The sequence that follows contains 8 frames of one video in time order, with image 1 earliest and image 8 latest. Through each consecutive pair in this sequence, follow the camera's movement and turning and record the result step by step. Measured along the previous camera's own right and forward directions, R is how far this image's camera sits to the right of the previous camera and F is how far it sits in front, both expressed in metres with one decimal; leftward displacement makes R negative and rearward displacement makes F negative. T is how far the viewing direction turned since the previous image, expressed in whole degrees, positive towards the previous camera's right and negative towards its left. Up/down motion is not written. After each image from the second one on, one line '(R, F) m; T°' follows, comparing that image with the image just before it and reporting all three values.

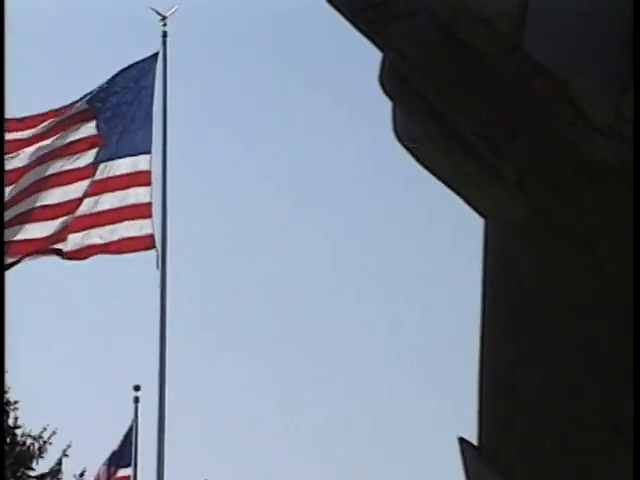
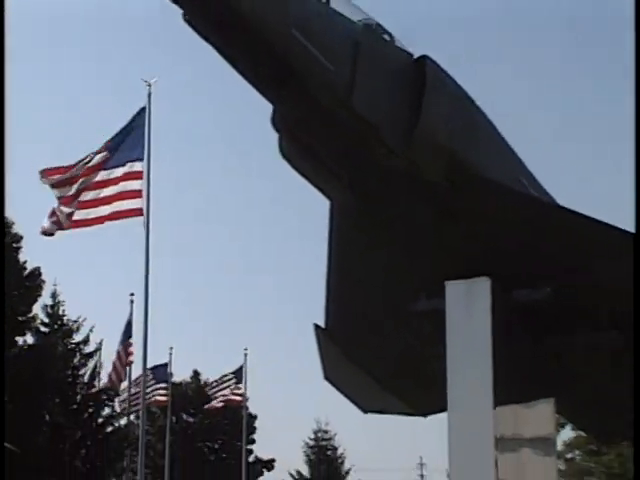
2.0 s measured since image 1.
(+0.4, -4.5) m; 0°
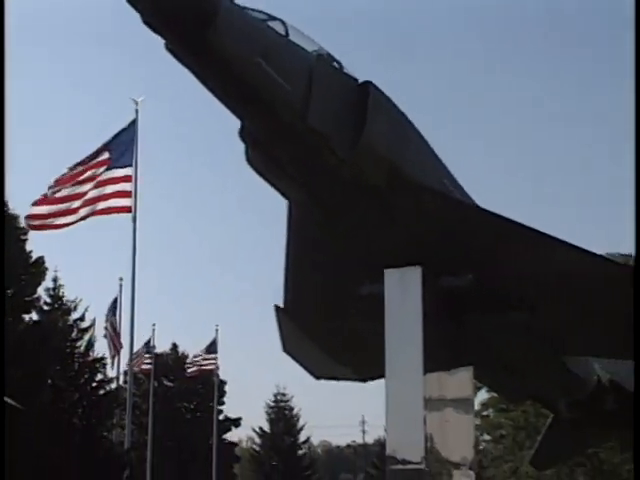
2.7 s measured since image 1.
(0.0, -2.0) m; +1°
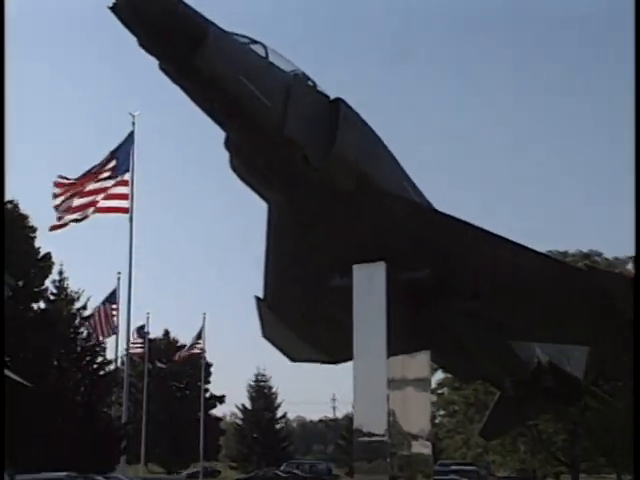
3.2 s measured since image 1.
(0.0, -1.6) m; +1°
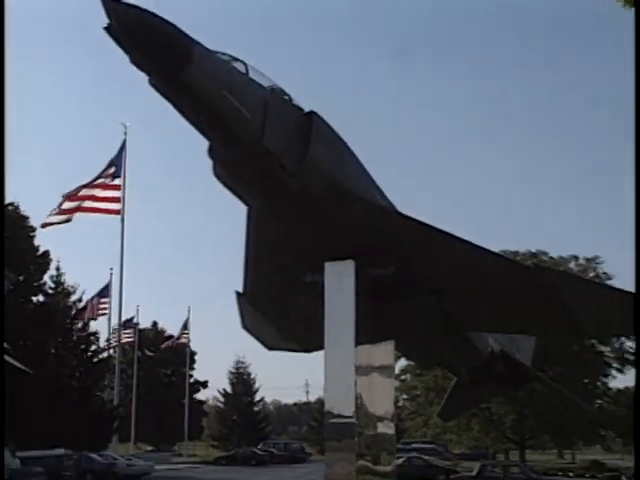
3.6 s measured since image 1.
(0.0, -1.4) m; +1°
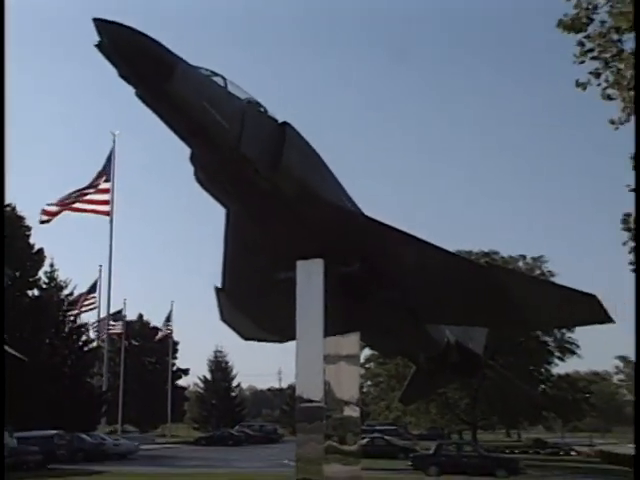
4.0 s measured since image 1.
(0.0, -1.4) m; +1°
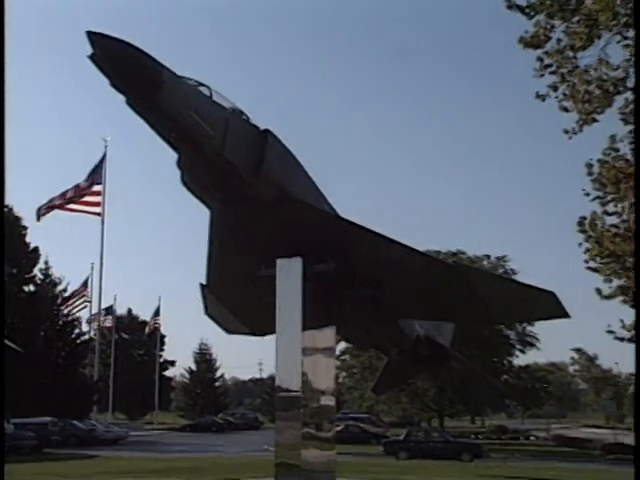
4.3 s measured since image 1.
(0.0, -1.1) m; +1°
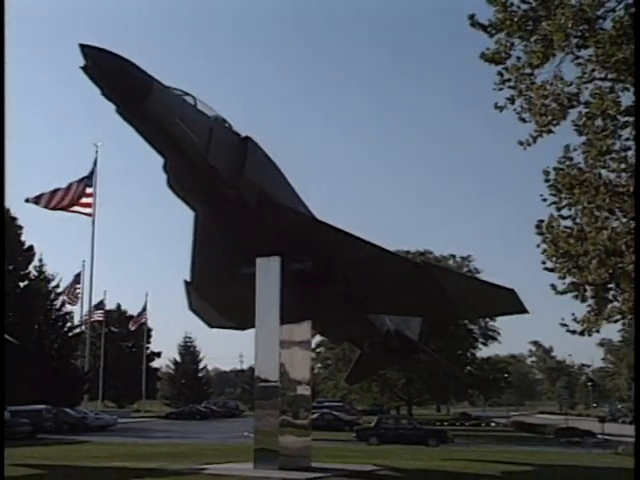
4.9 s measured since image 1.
(0.0, -1.2) m; +1°
